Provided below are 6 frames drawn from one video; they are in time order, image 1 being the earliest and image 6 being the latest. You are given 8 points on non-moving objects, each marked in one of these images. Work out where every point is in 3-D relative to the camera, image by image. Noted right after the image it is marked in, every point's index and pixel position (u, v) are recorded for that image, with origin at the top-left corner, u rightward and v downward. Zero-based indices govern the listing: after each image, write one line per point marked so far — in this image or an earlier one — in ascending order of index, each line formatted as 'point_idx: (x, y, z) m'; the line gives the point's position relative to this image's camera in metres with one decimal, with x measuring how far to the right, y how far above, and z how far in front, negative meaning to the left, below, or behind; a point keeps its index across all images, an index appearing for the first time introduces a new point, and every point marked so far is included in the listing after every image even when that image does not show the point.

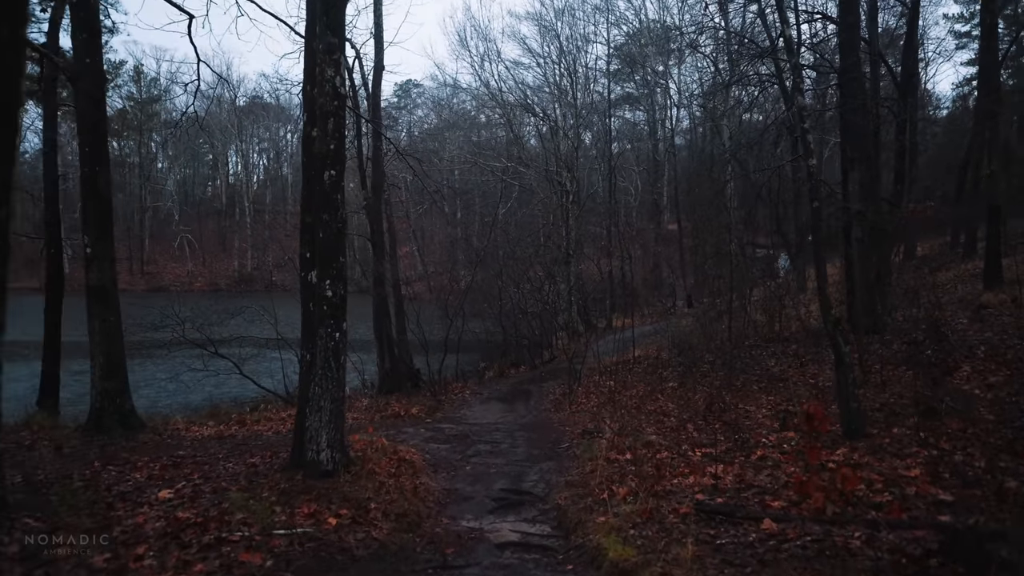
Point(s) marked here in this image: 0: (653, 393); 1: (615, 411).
0: (+3.2, -2.4, +13.7) m
1: (+1.9, -2.3, +11.4) m
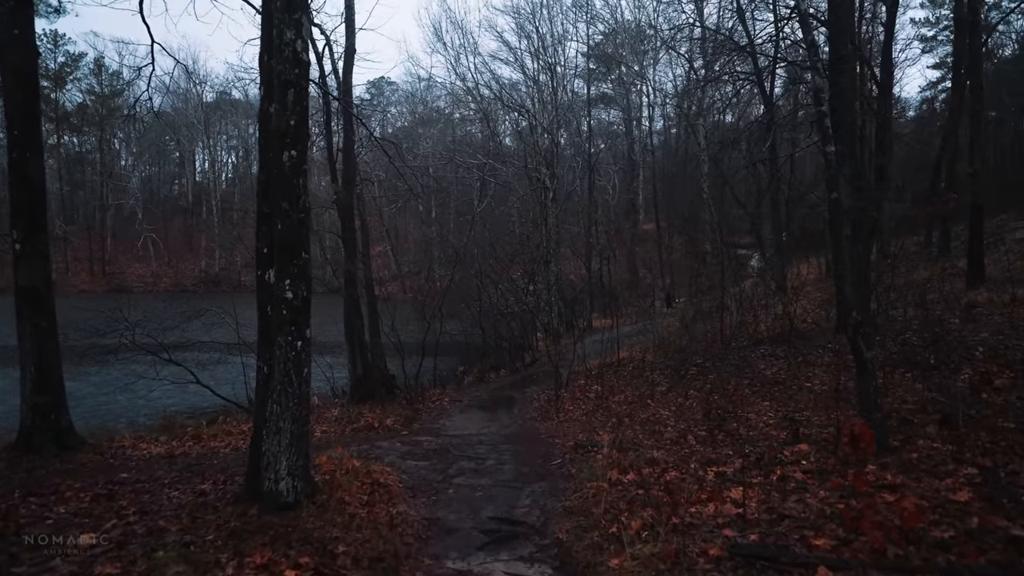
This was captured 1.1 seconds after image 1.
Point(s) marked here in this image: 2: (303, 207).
0: (+2.8, -2.4, +12.9) m
1: (+1.7, -2.3, +10.6) m
2: (-1.9, +0.7, +5.5) m
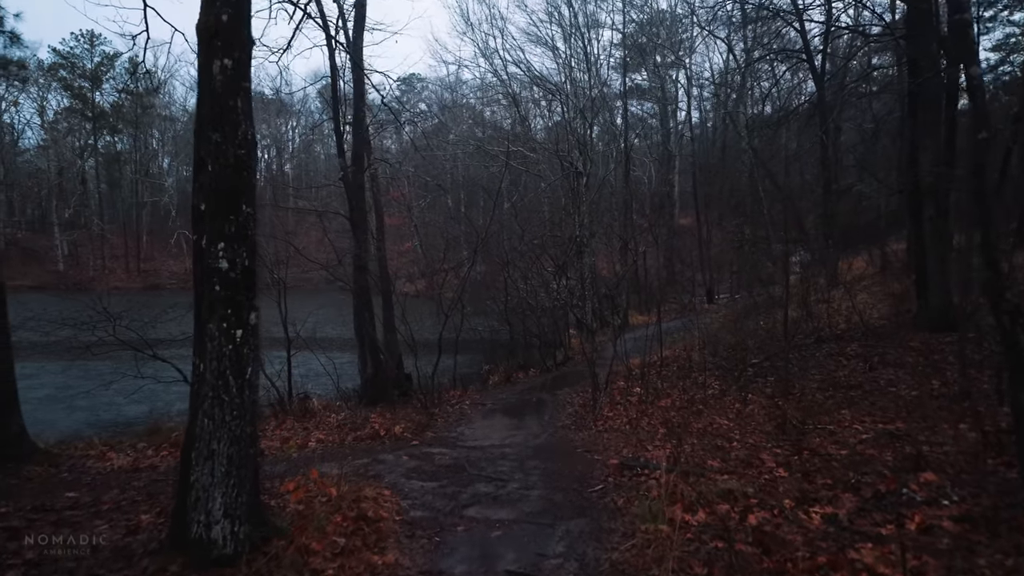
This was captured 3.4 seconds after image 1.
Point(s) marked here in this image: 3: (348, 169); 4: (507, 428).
0: (+3.3, -2.1, +11.1) m
1: (+2.1, -2.1, +8.9) m
2: (-1.7, +1.0, +4.0) m
3: (-3.5, +2.5, +12.9) m
4: (-0.1, -2.3, +10.1) m
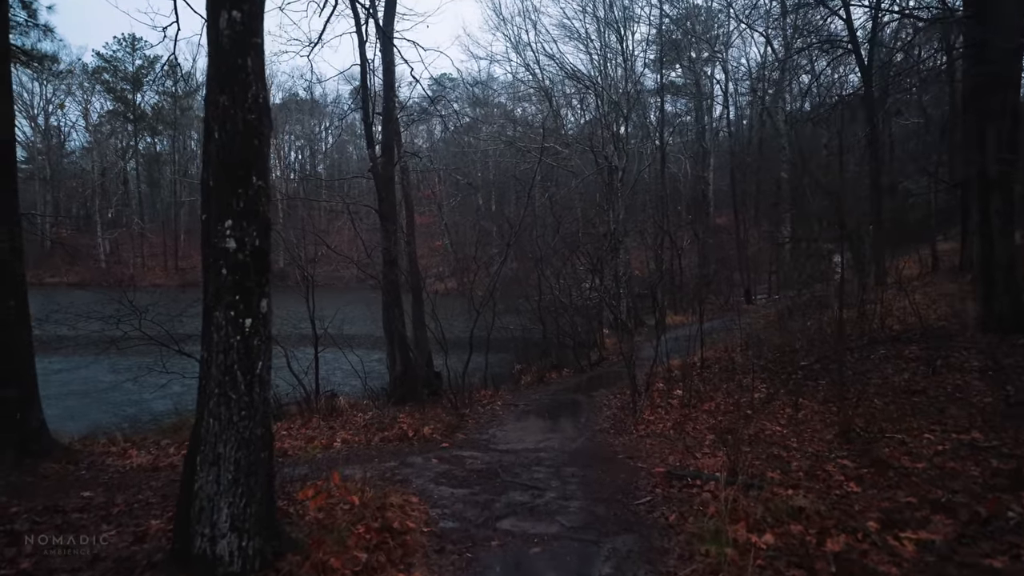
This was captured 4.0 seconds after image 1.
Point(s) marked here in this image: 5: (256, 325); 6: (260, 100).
0: (+3.9, -2.1, +10.4) m
1: (+2.6, -2.0, +8.2) m
2: (-1.5, +1.1, +3.5) m
3: (-2.8, +2.6, +12.5) m
4: (+0.5, -2.2, +9.5) m
5: (-1.5, -0.2, +3.5) m
6: (-1.5, +1.1, +3.5) m
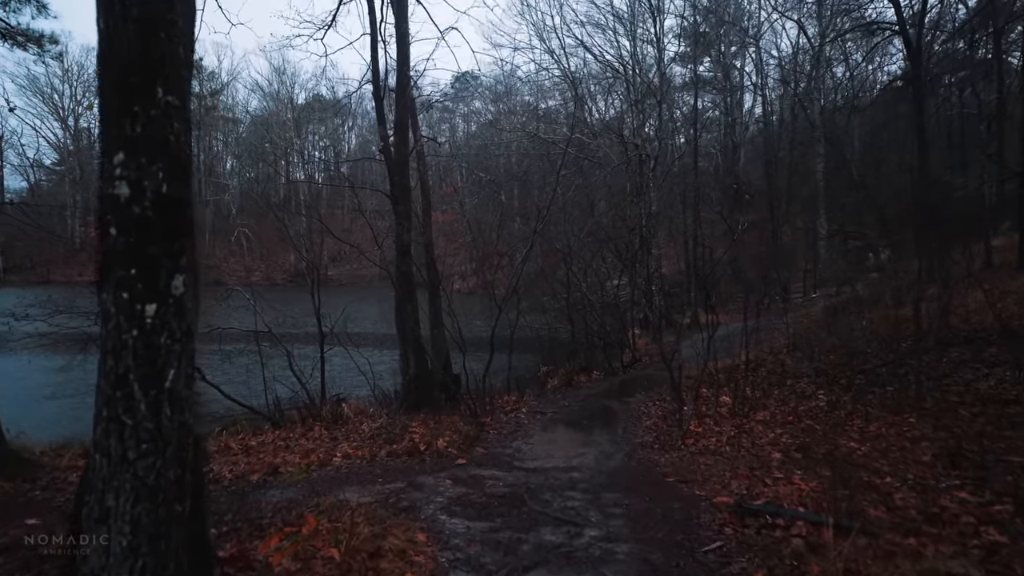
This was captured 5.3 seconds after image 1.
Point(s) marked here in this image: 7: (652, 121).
0: (+4.3, -2.0, +9.0) m
1: (+2.9, -1.9, +6.9) m
2: (-1.3, +1.2, +2.3) m
3: (-2.3, +2.7, +11.4) m
4: (+0.8, -2.1, +8.3) m
5: (-1.3, -0.1, +2.4) m
6: (-1.3, +1.2, +2.4) m
7: (+4.4, +5.4, +18.8) m
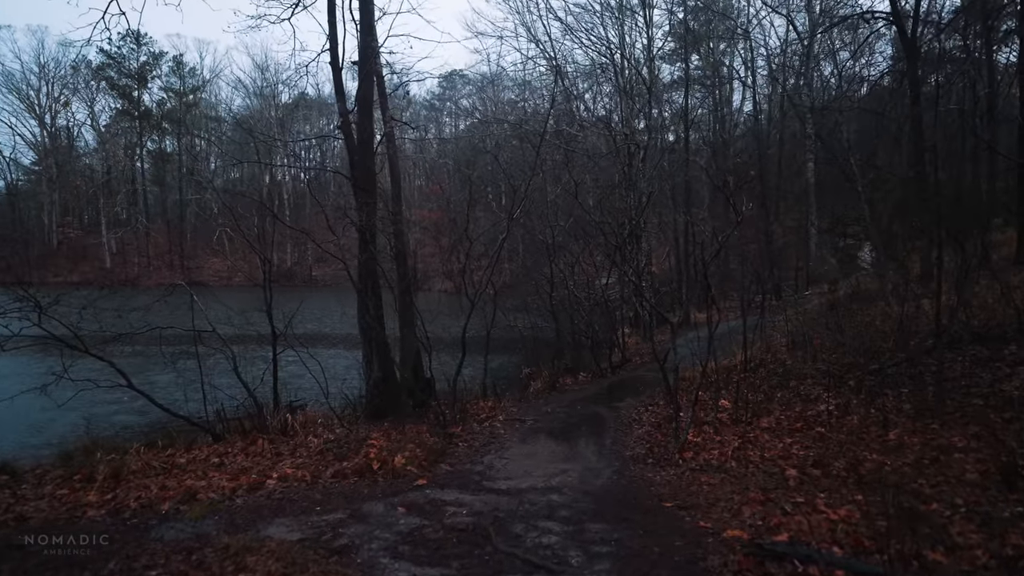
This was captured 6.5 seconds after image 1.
0: (+4.0, -1.8, +8.0) m
1: (+2.6, -1.8, +5.8) m
2: (-1.6, +1.3, +1.2) m
3: (-2.7, +2.8, +10.3) m
4: (+0.5, -2.0, +7.2) m
5: (-1.6, 0.0, +1.2) m
6: (-1.6, +1.3, +1.3) m
7: (+3.9, +5.5, +17.8) m
